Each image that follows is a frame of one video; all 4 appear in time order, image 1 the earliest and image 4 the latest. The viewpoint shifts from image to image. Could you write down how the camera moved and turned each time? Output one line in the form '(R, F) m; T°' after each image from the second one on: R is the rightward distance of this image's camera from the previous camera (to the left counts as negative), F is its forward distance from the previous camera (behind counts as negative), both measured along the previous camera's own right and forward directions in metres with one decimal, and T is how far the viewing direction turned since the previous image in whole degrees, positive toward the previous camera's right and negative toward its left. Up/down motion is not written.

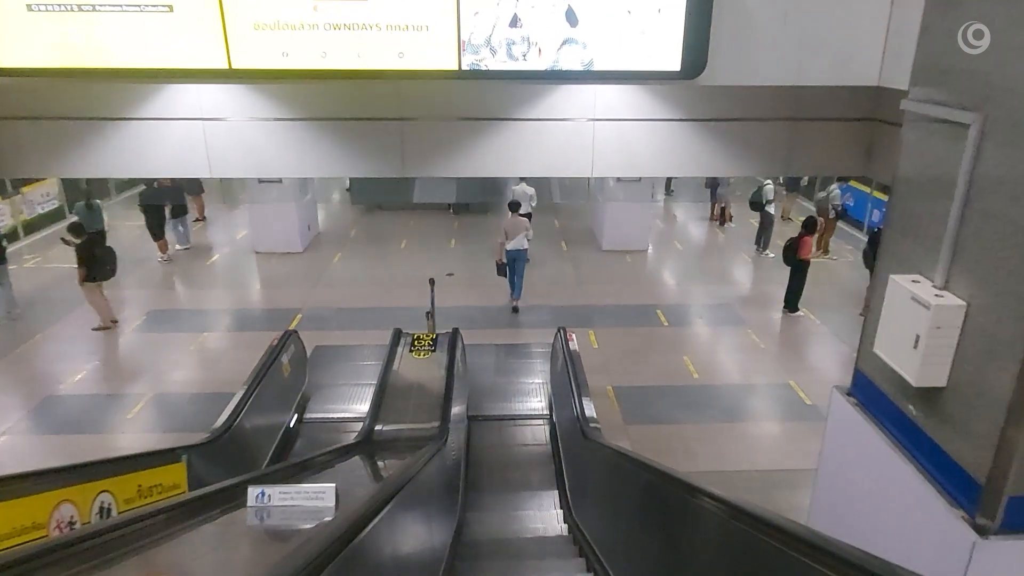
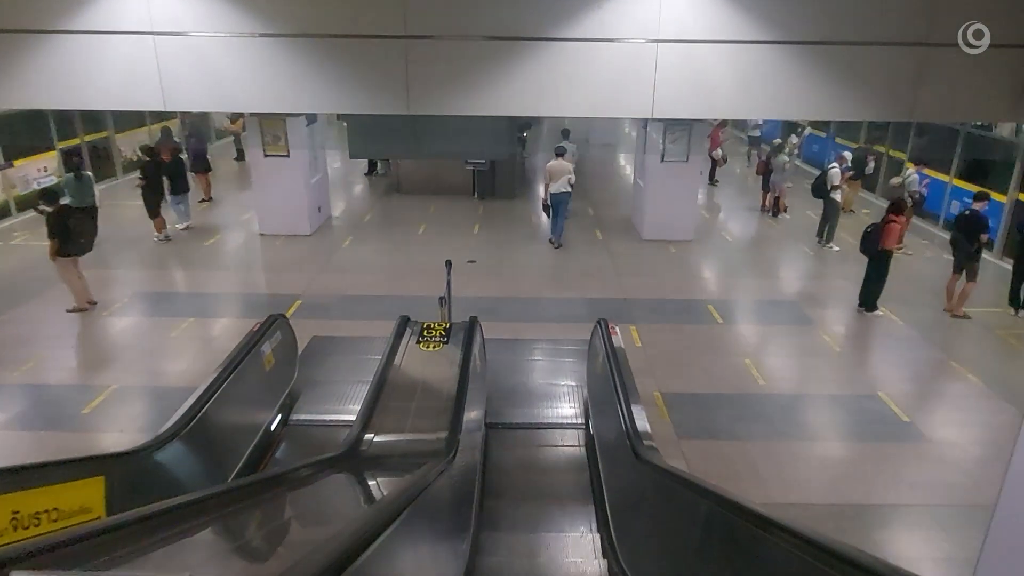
(0.0, +1.2) m; -2°
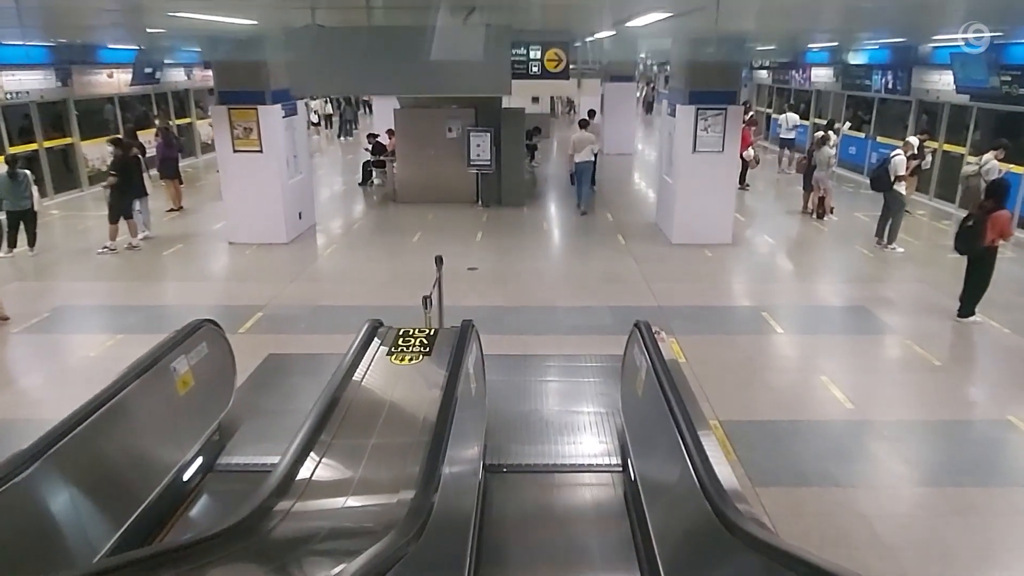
(0.0, +1.4) m; -1°
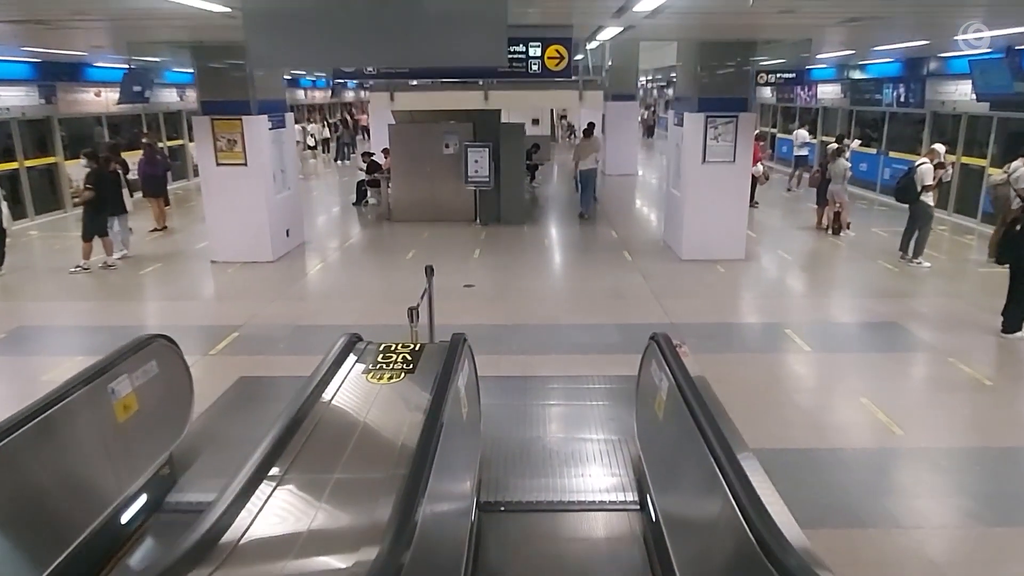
(0.0, +0.5) m; 0°
